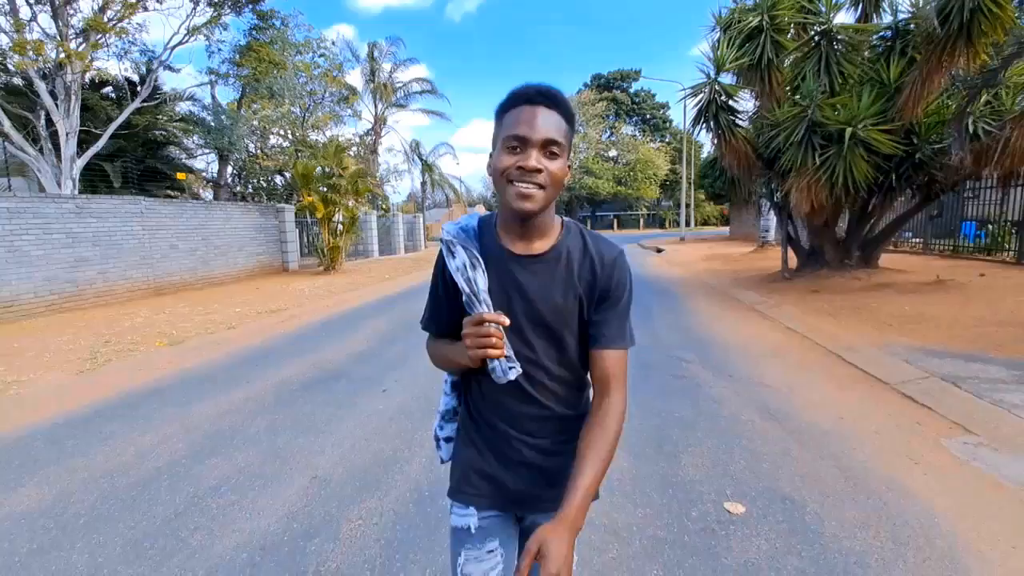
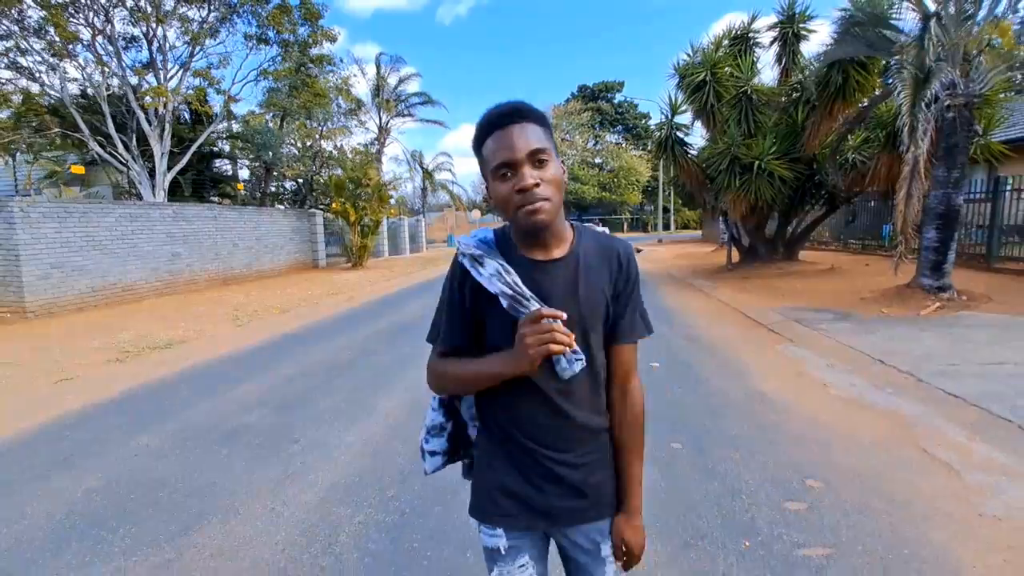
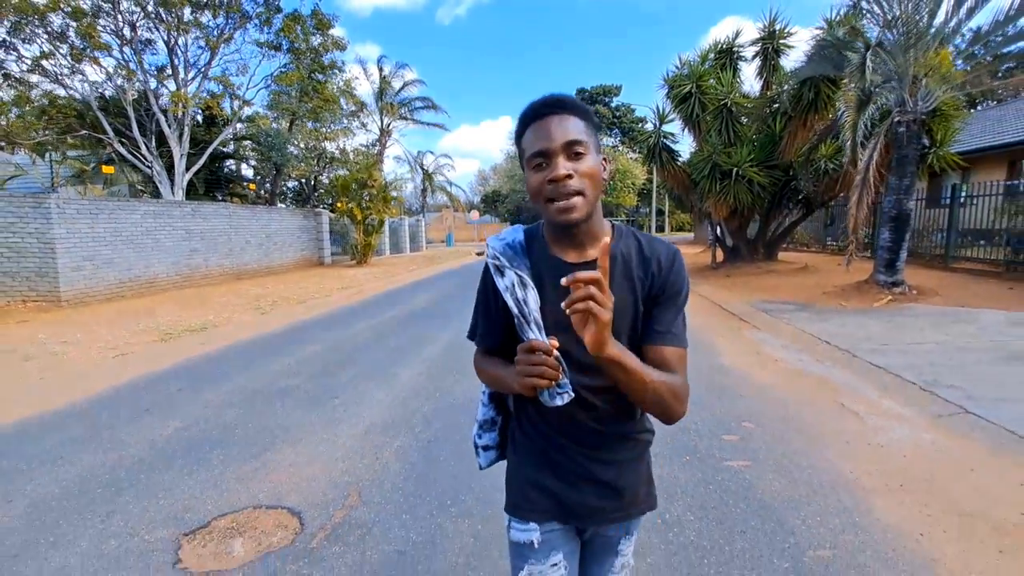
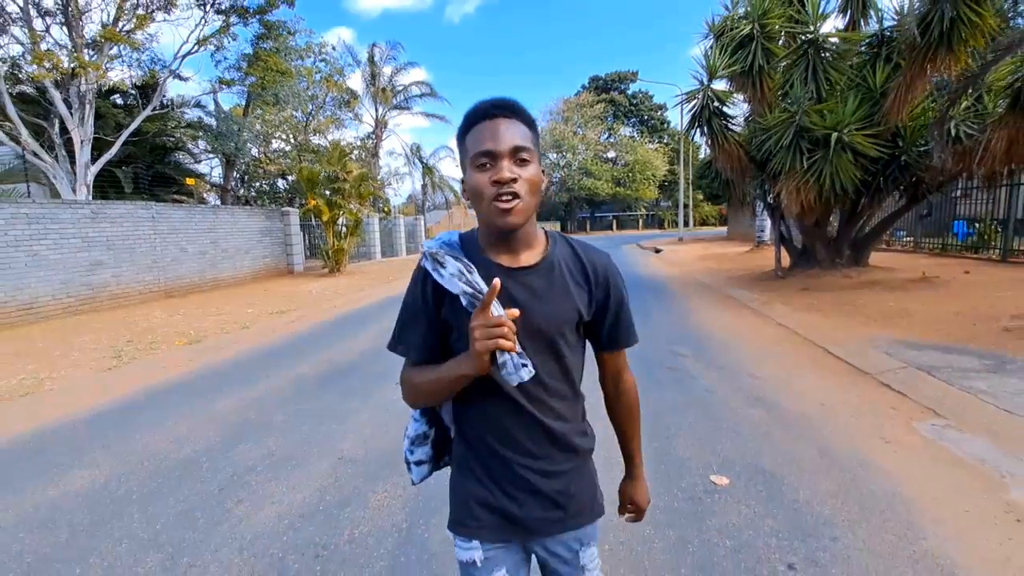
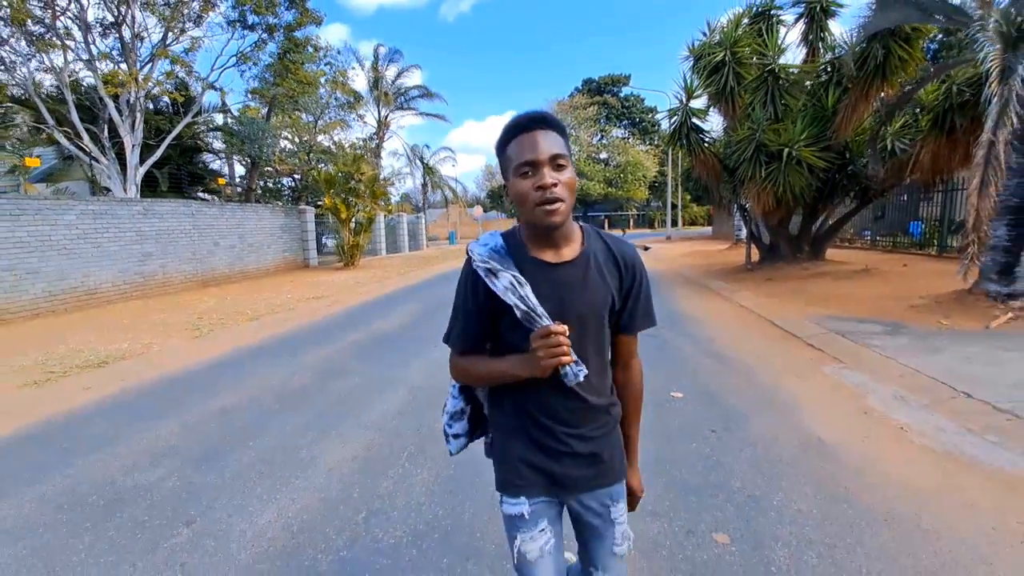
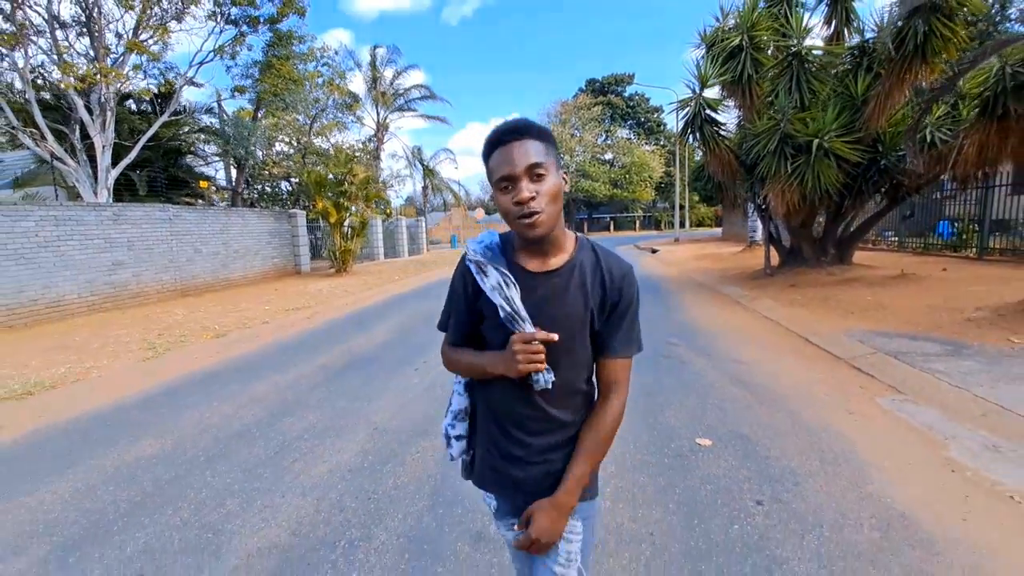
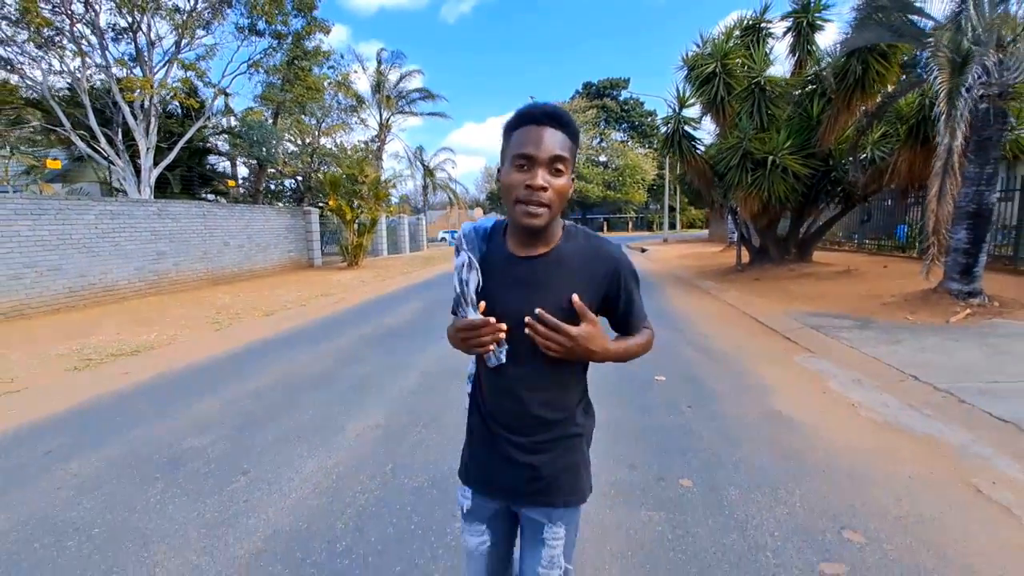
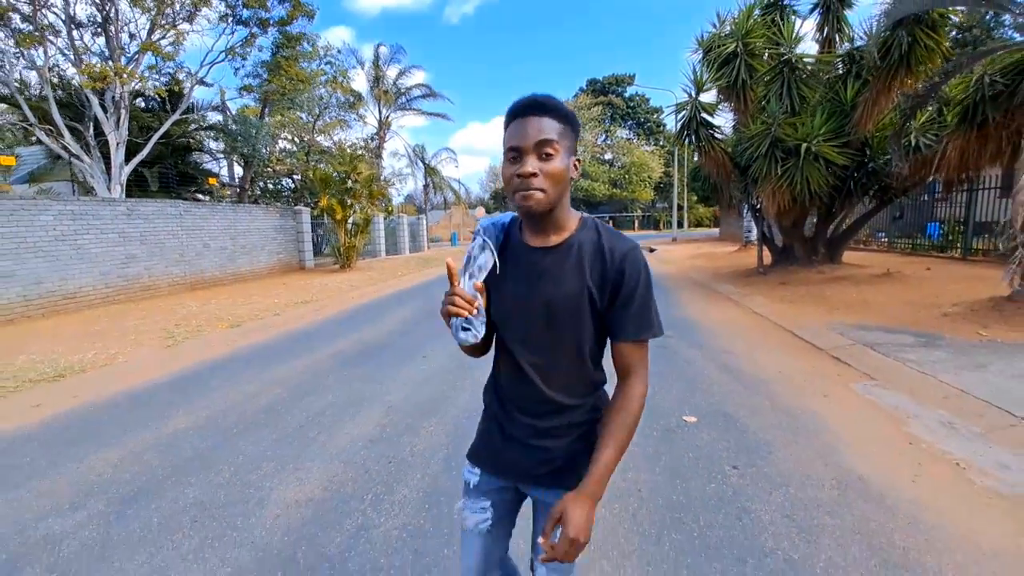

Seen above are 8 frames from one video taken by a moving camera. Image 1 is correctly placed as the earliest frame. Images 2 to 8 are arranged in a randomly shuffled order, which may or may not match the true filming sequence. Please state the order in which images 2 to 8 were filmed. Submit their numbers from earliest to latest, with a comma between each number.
4, 6, 8, 5, 7, 2, 3
